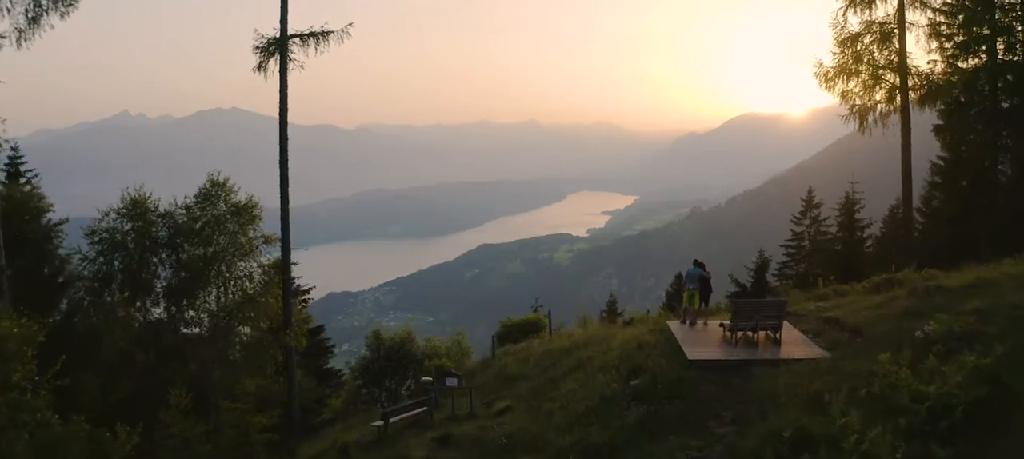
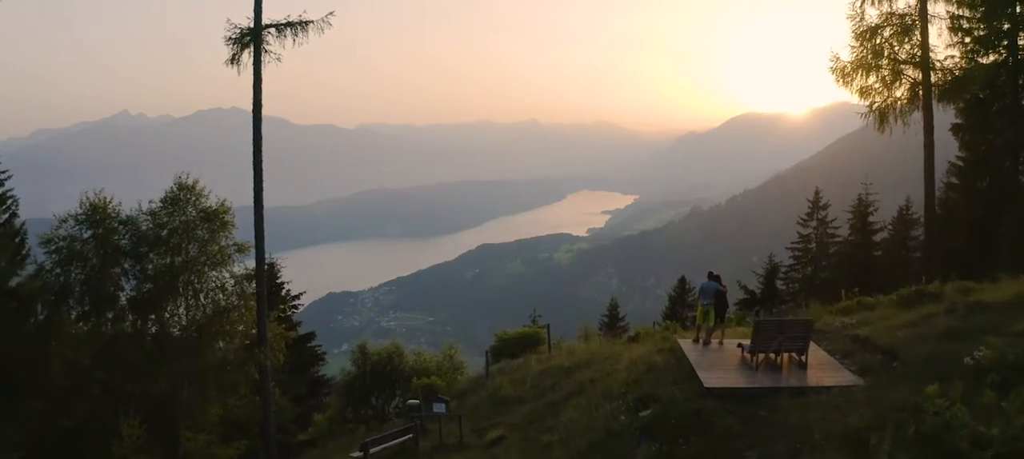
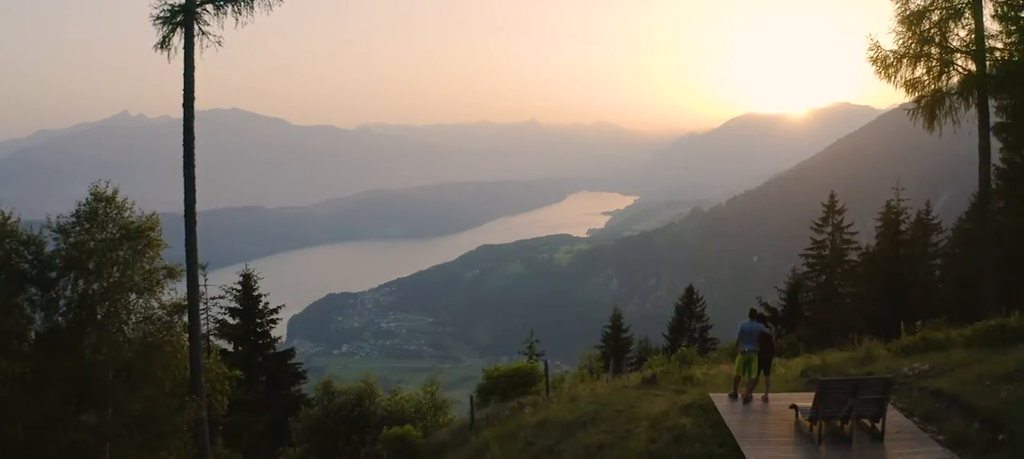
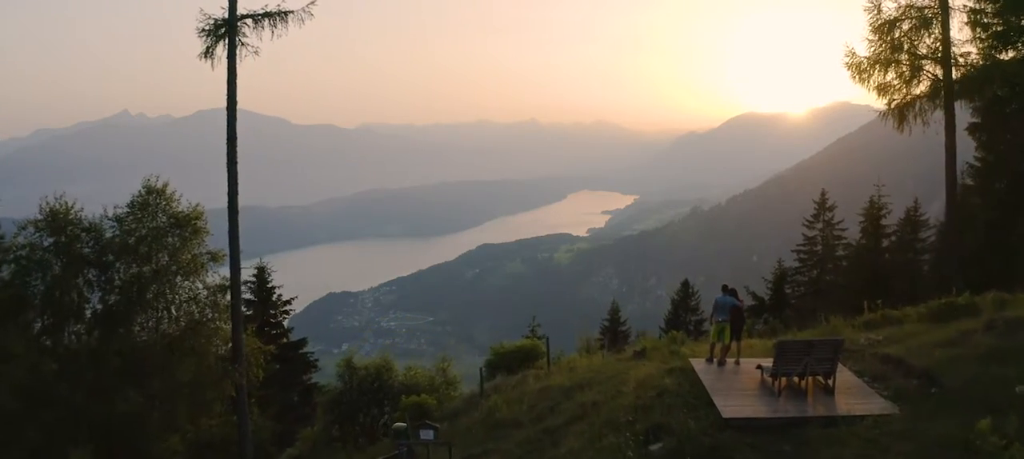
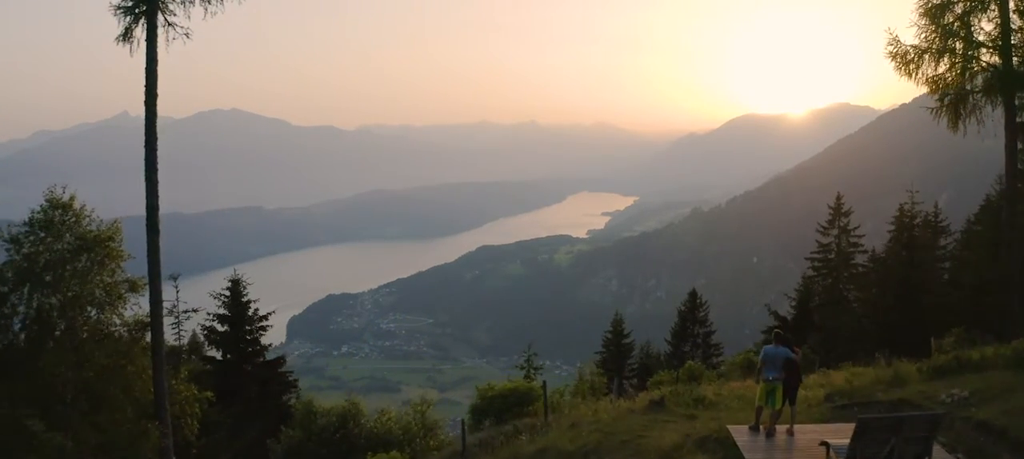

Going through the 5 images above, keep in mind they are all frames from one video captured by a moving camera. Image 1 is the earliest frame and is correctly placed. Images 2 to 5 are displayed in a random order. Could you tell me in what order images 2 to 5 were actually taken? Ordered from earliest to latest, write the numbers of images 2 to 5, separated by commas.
2, 4, 3, 5
